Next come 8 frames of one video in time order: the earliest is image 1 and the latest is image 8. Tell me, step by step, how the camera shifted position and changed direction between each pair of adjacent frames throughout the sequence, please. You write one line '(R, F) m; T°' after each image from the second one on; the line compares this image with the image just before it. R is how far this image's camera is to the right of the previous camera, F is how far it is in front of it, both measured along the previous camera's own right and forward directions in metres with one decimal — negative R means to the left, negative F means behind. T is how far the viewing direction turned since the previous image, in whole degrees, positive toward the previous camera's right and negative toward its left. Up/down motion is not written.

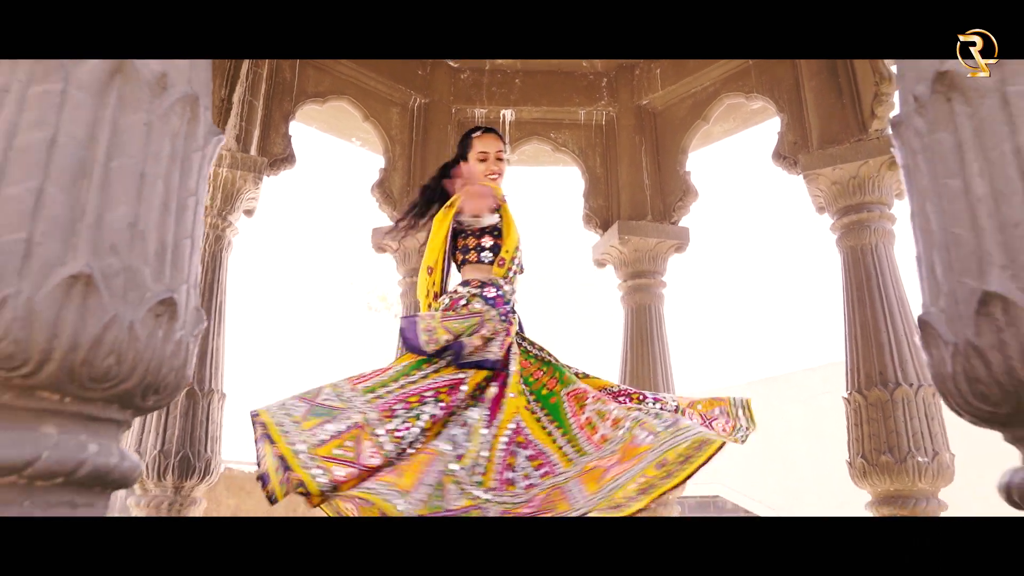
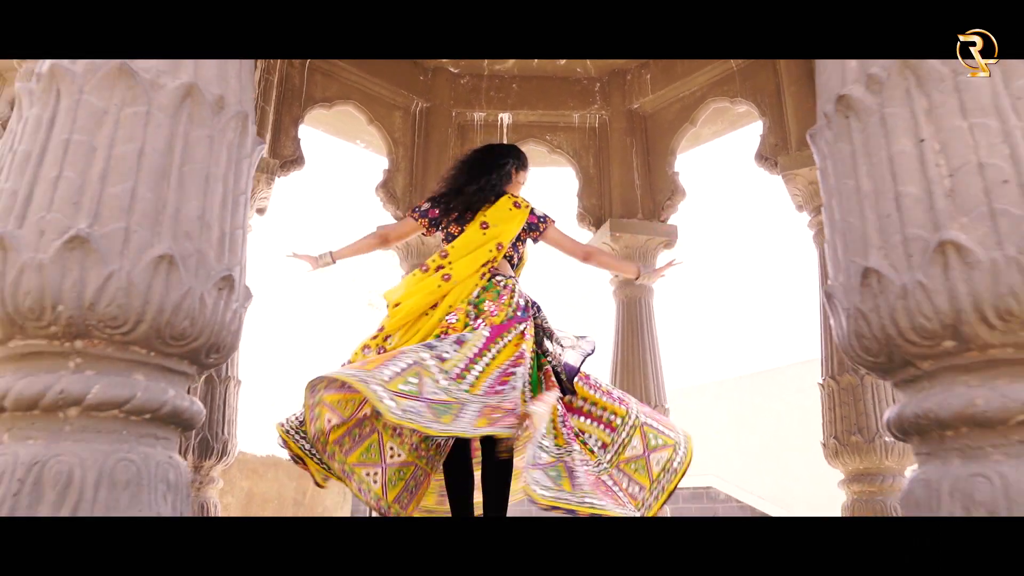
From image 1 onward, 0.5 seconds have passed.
(0.0, -0.3) m; 0°
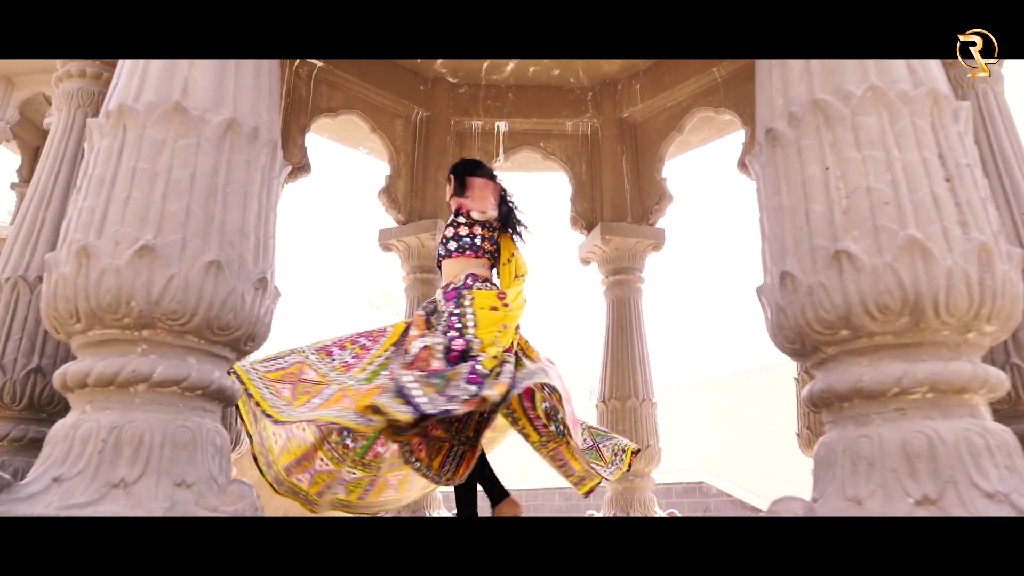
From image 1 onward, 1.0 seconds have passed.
(0.0, -0.3) m; 0°
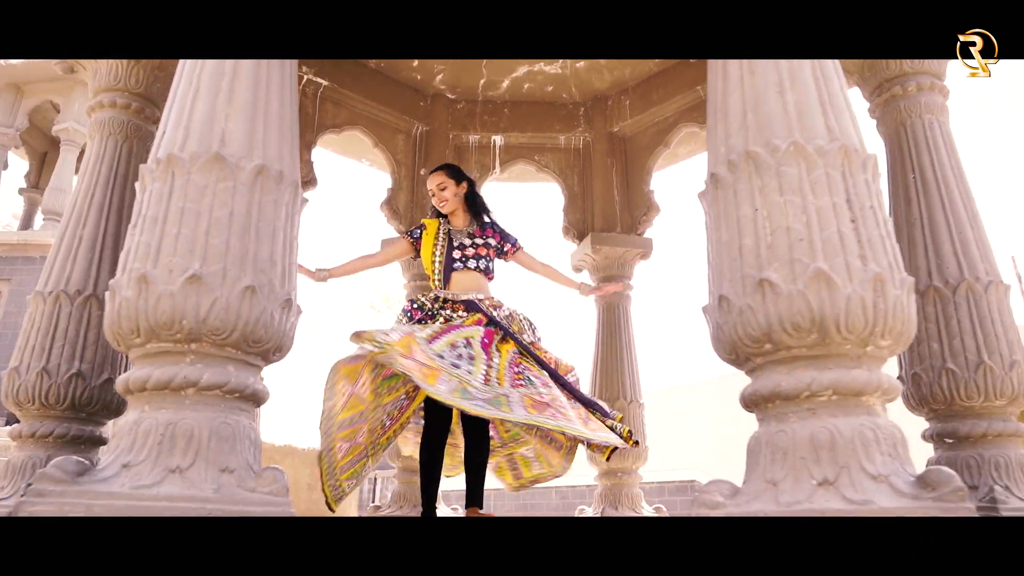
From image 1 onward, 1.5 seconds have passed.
(0.0, -0.4) m; 0°
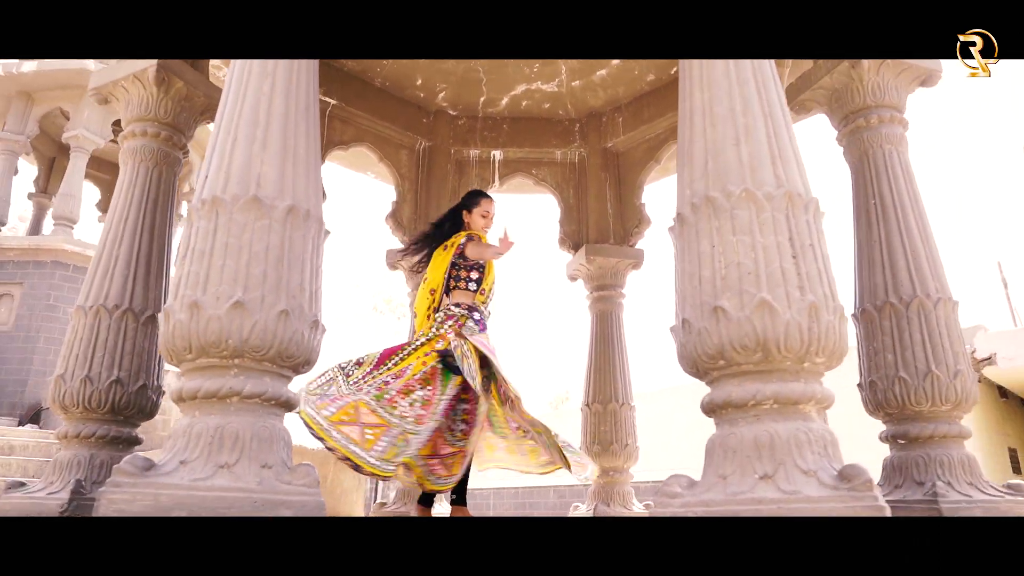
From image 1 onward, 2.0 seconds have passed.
(0.0, -0.4) m; 0°
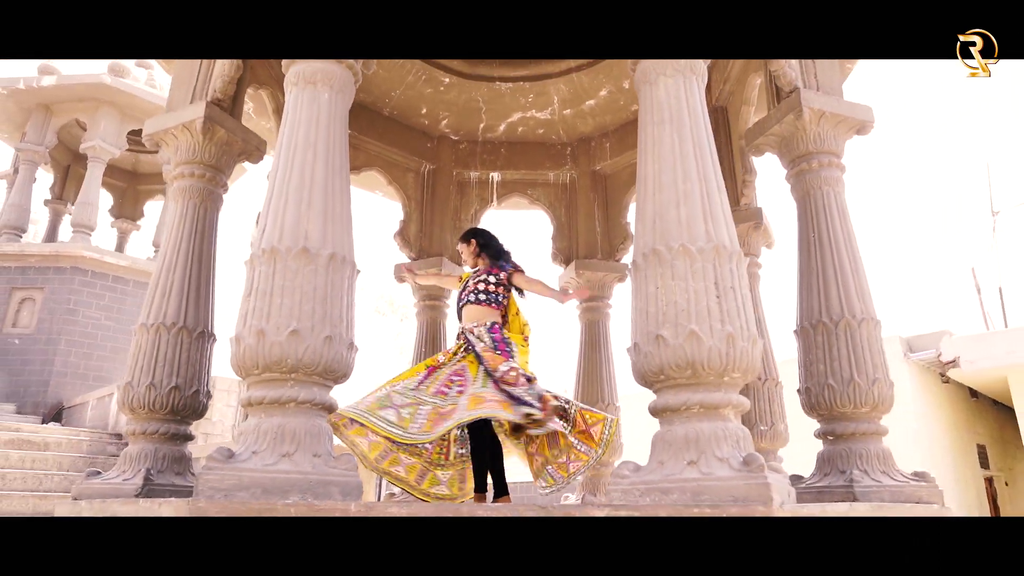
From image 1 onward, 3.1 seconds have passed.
(0.0, -0.7) m; 0°
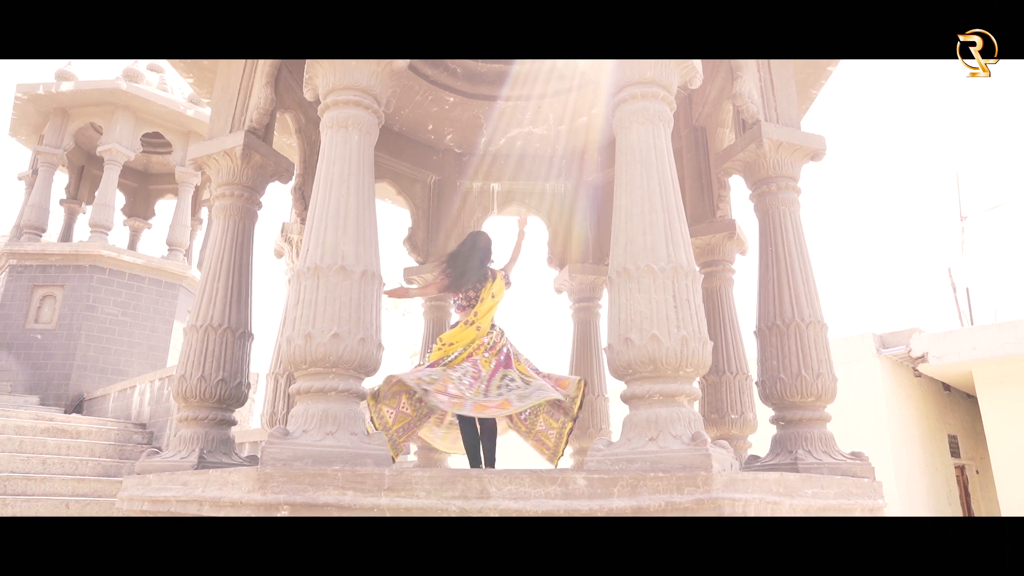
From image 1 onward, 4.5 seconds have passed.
(0.0, -0.8) m; 0°
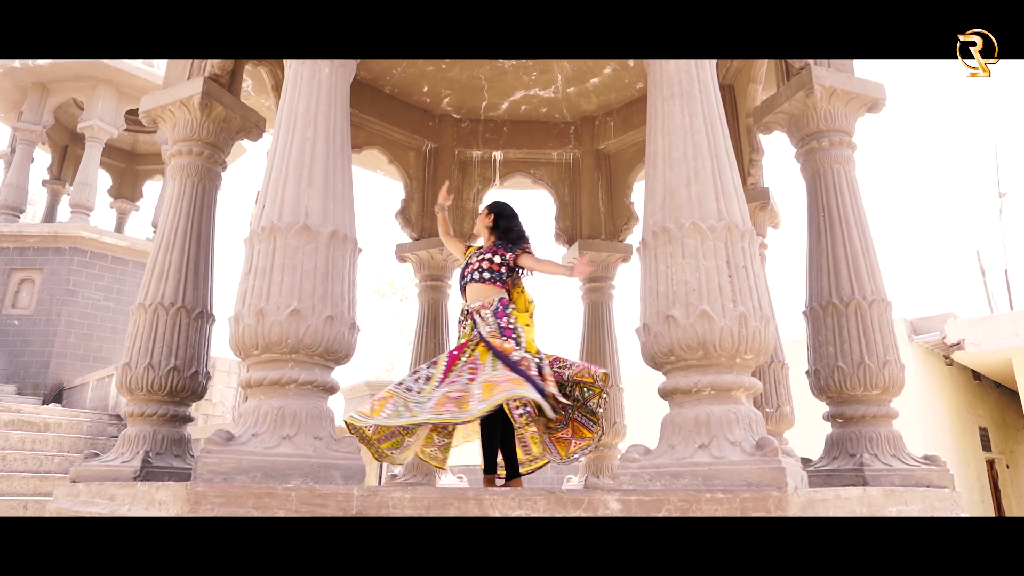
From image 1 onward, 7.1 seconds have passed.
(0.0, +0.8) m; 0°
